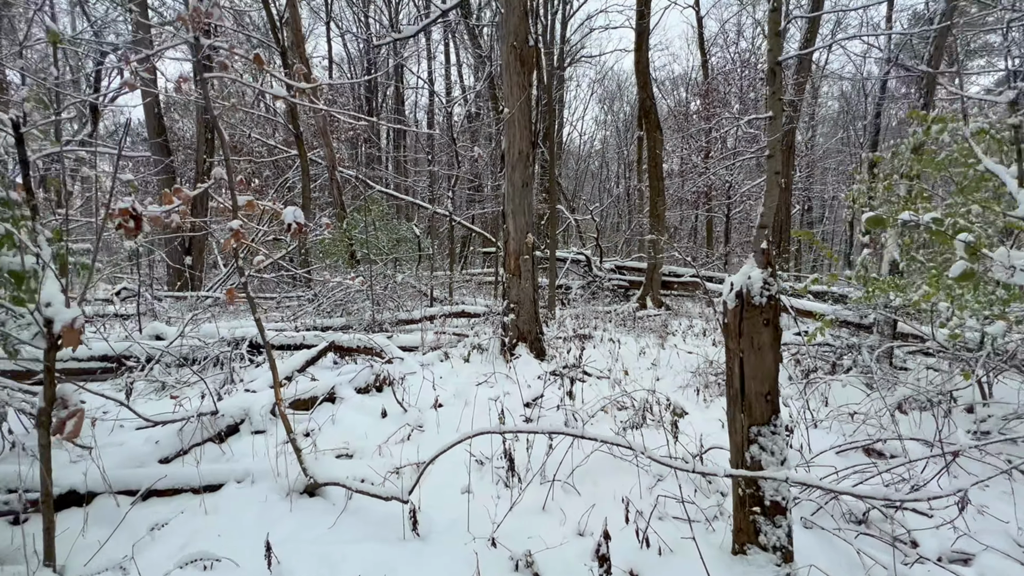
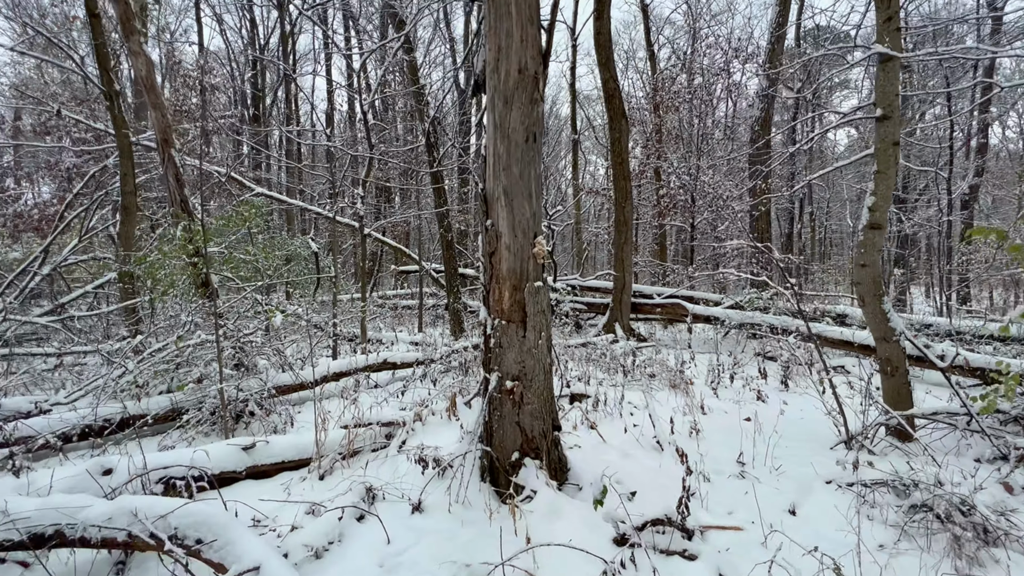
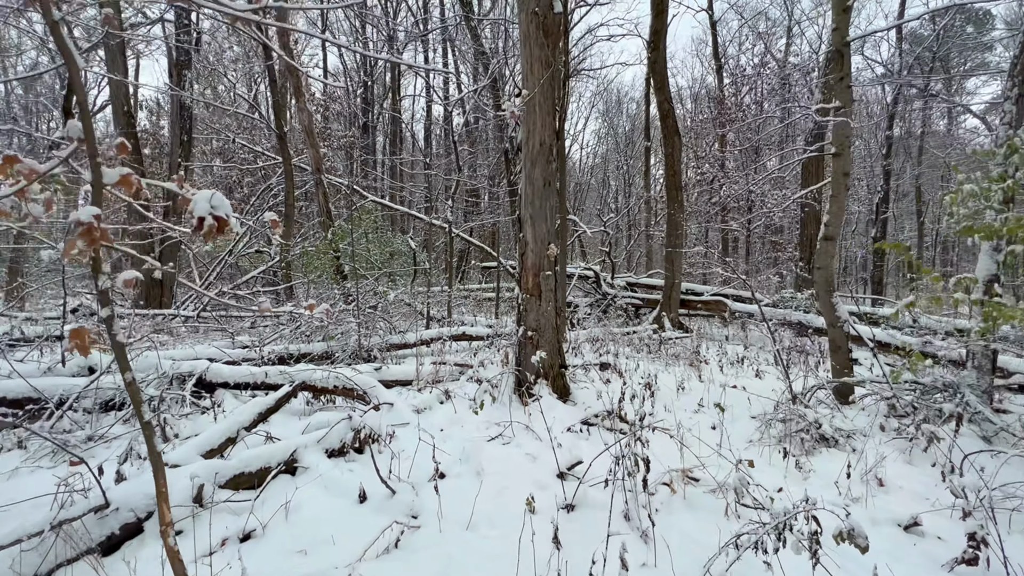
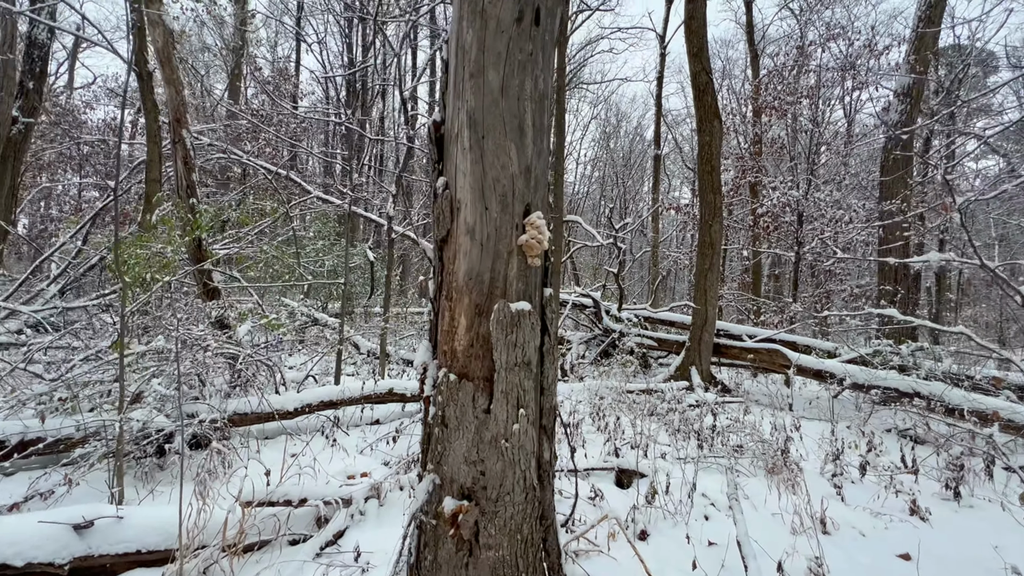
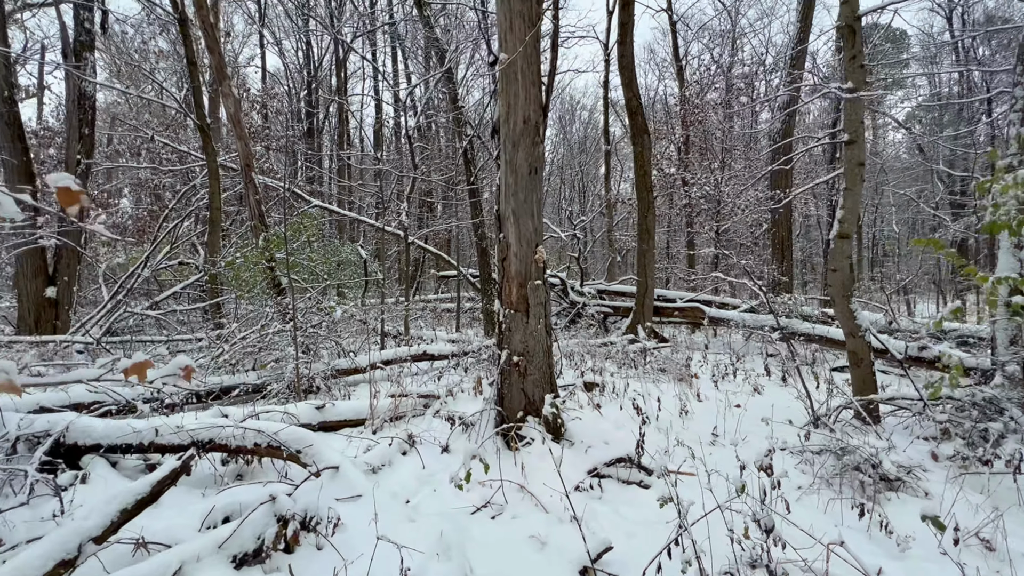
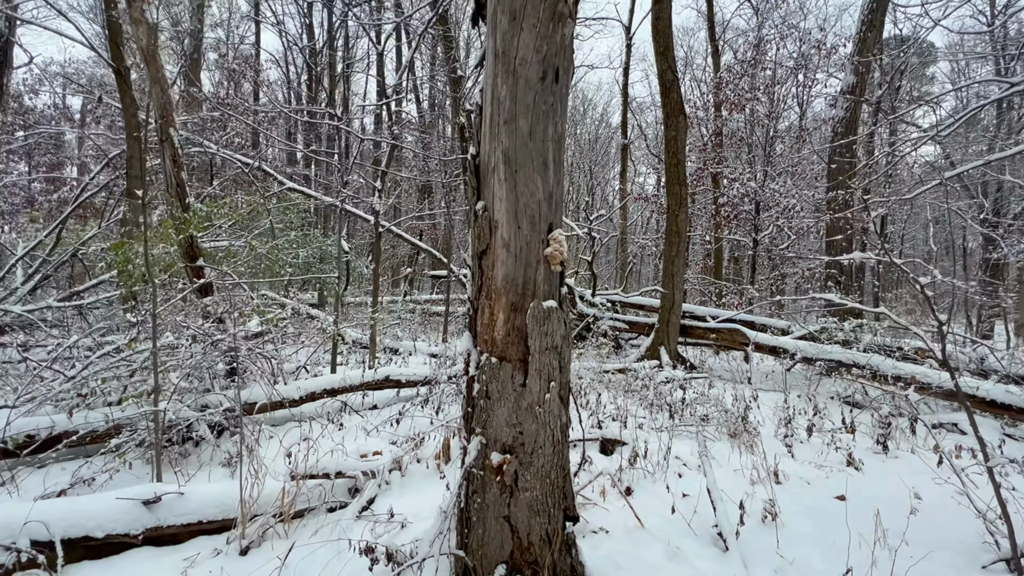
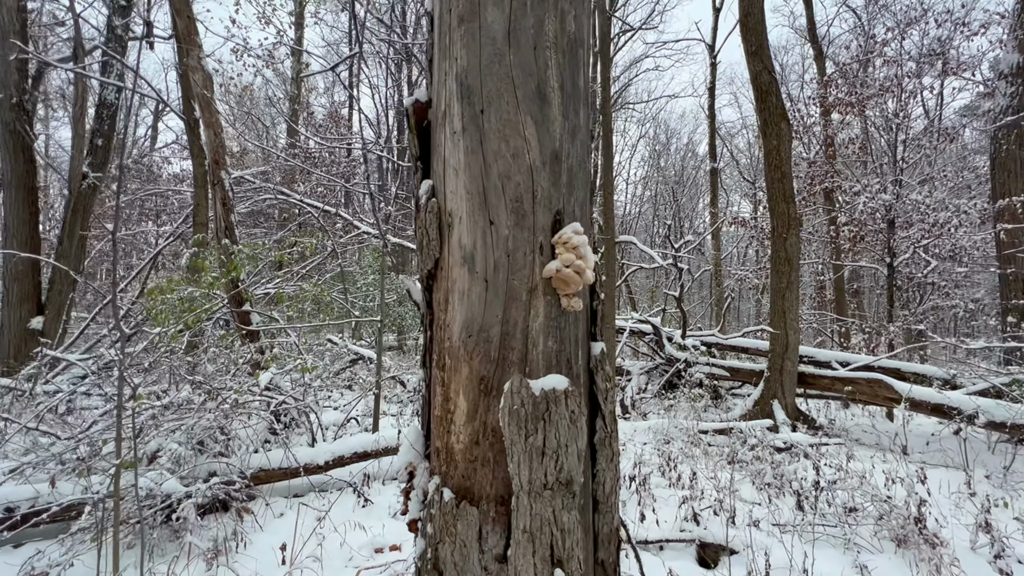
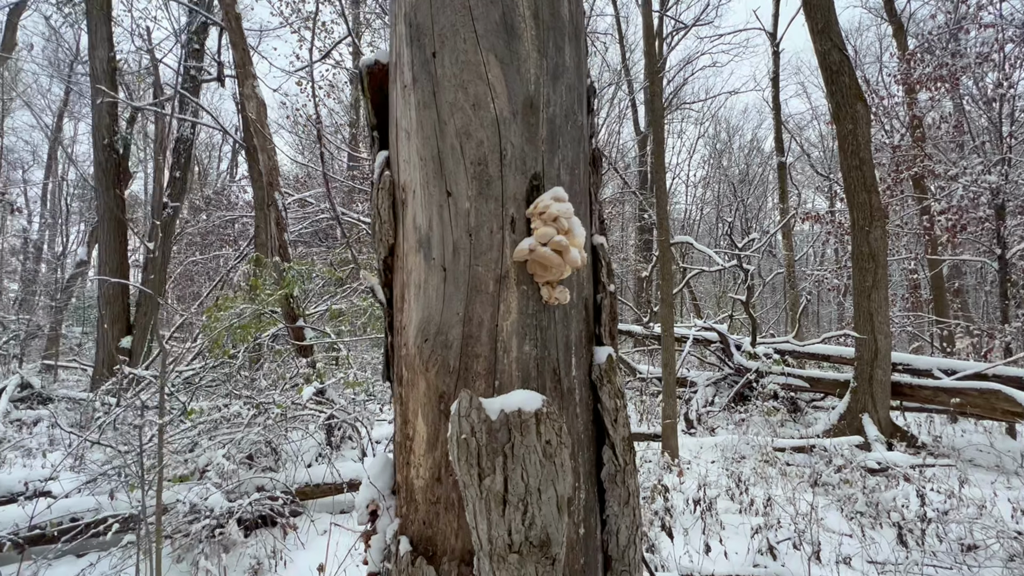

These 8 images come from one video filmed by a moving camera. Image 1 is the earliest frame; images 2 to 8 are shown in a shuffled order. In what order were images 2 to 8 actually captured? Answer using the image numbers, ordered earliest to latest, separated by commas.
3, 5, 2, 6, 4, 7, 8
